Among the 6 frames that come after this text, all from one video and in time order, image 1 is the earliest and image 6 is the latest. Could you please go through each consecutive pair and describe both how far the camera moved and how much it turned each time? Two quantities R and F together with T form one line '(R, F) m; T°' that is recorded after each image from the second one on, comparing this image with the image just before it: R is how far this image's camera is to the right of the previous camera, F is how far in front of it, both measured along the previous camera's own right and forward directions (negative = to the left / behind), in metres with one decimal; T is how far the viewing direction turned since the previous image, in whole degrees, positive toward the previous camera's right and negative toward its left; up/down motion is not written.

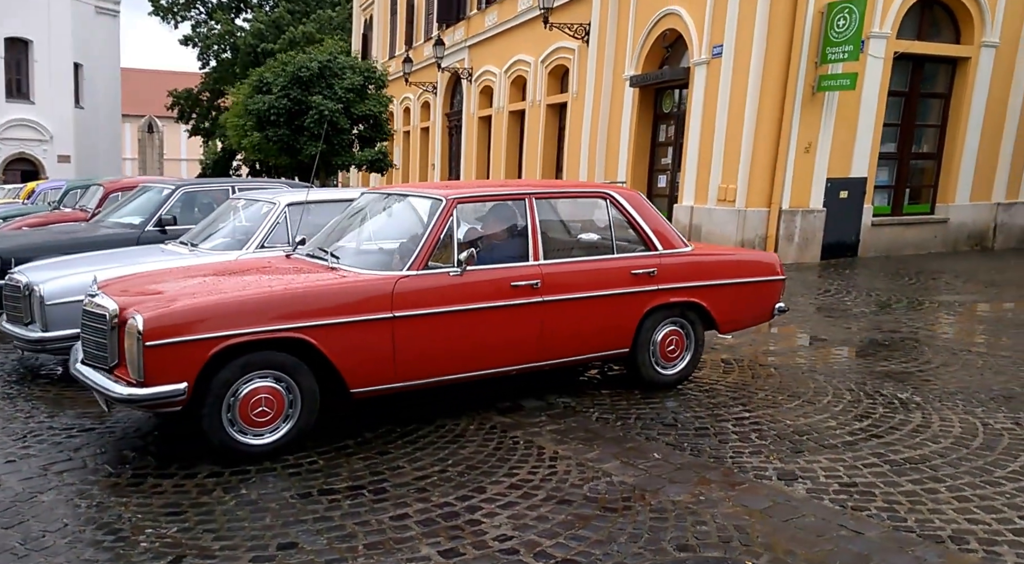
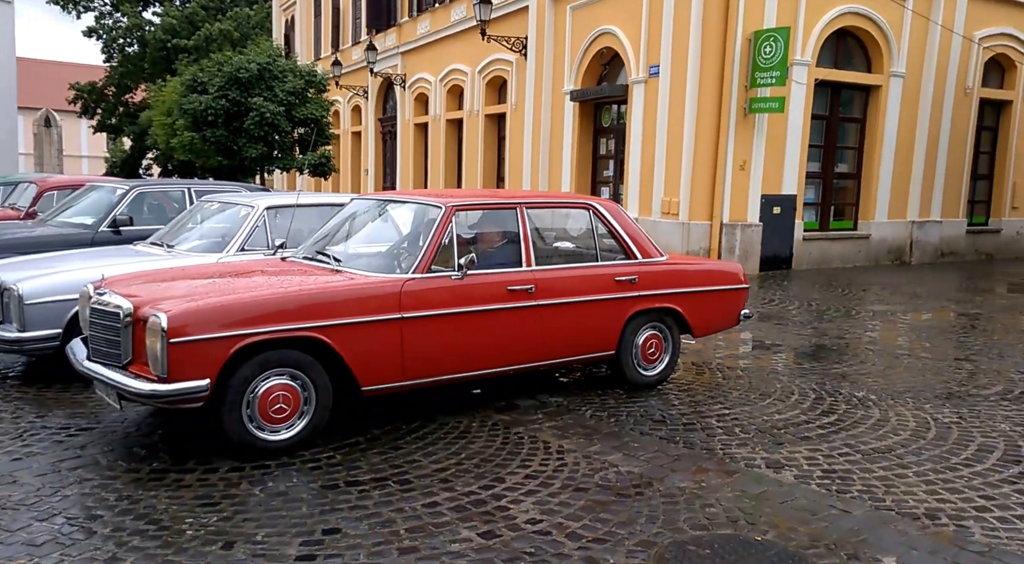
(-0.5, -0.3) m; +5°
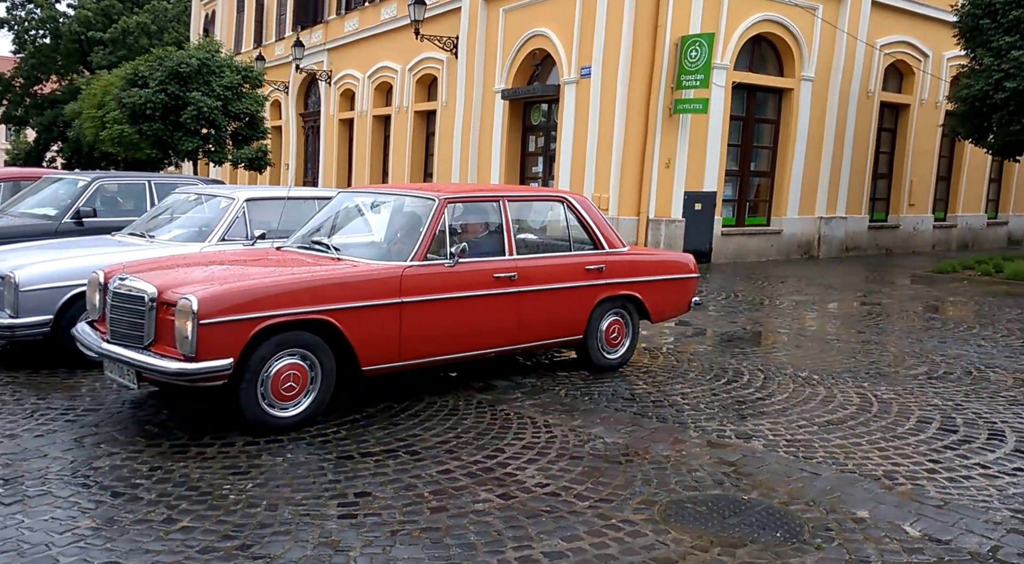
(-0.5, -0.3) m; +5°
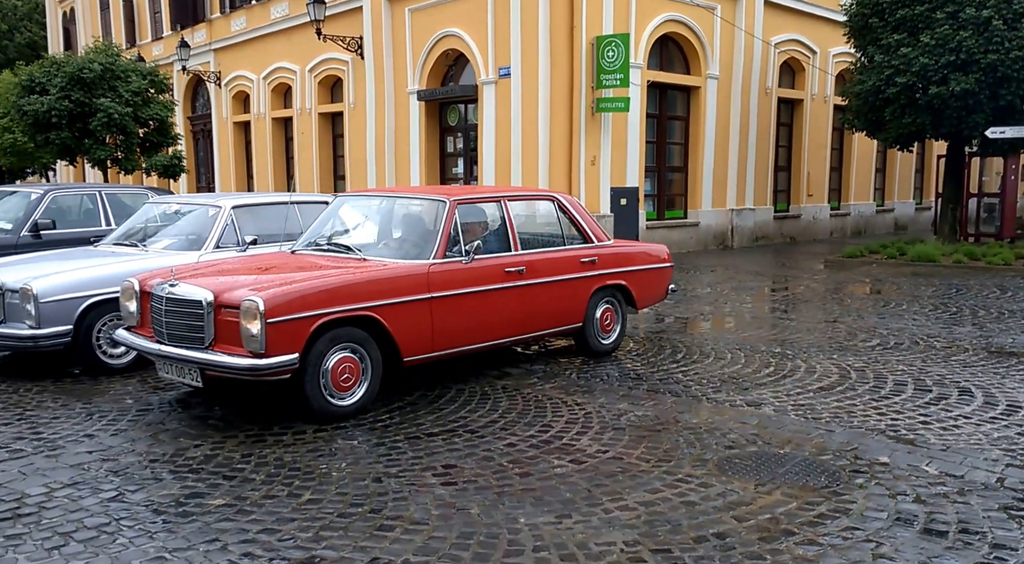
(-0.8, -0.4) m; +6°
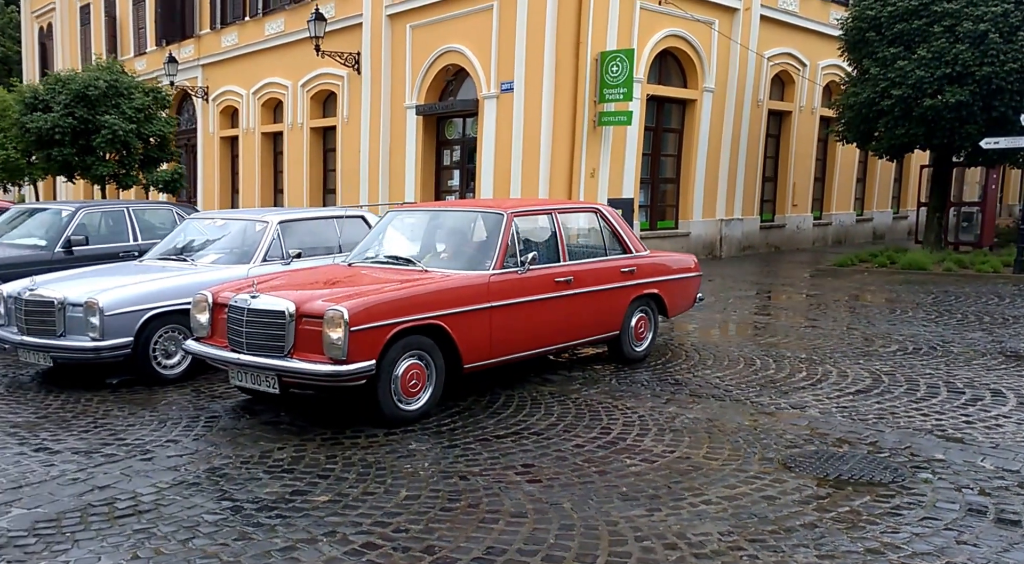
(-0.5, -0.2) m; +1°
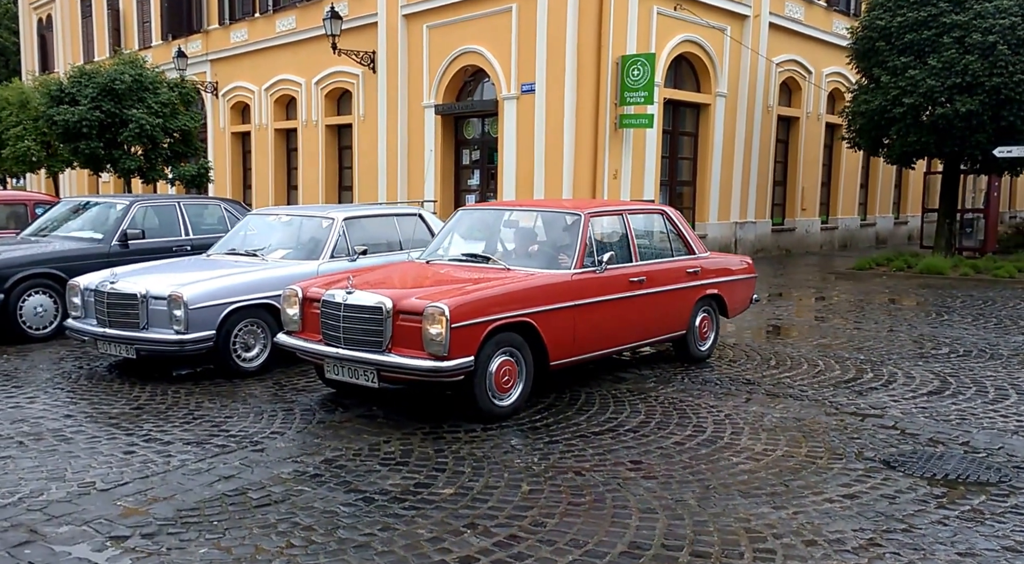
(-0.5, 0.0) m; -1°
